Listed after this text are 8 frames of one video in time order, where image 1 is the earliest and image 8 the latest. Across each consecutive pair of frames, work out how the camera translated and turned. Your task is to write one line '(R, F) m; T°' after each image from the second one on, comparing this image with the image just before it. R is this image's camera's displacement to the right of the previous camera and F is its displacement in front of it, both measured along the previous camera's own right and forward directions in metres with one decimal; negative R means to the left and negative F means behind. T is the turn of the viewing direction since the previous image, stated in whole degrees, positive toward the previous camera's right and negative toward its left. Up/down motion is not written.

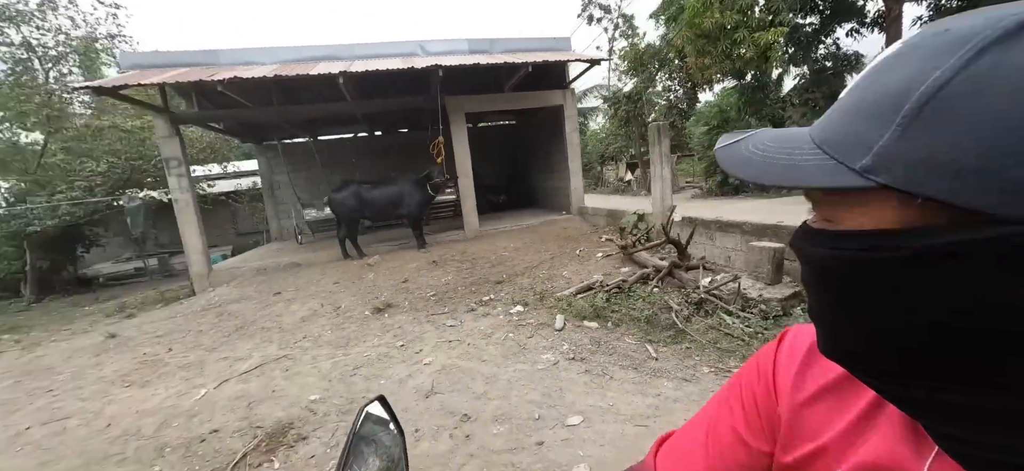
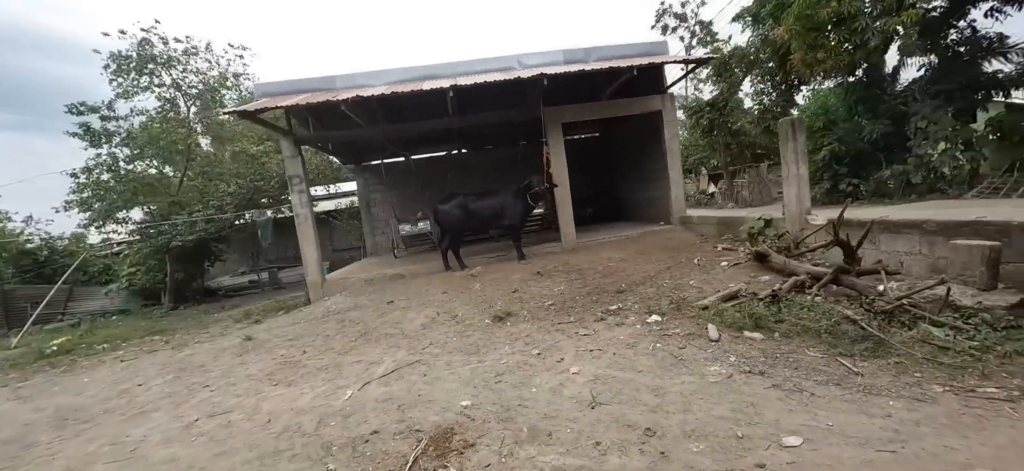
(-0.7, +0.1) m; -8°
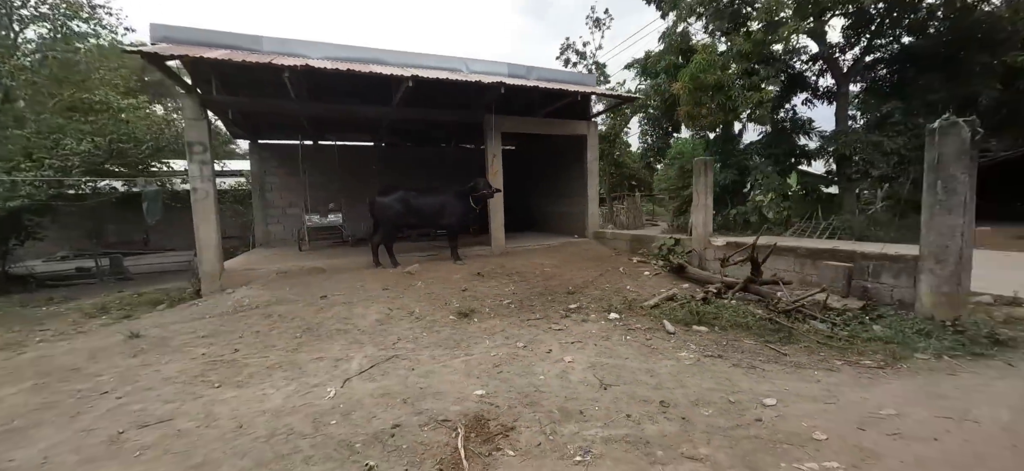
(-1.0, 0.0) m; +18°
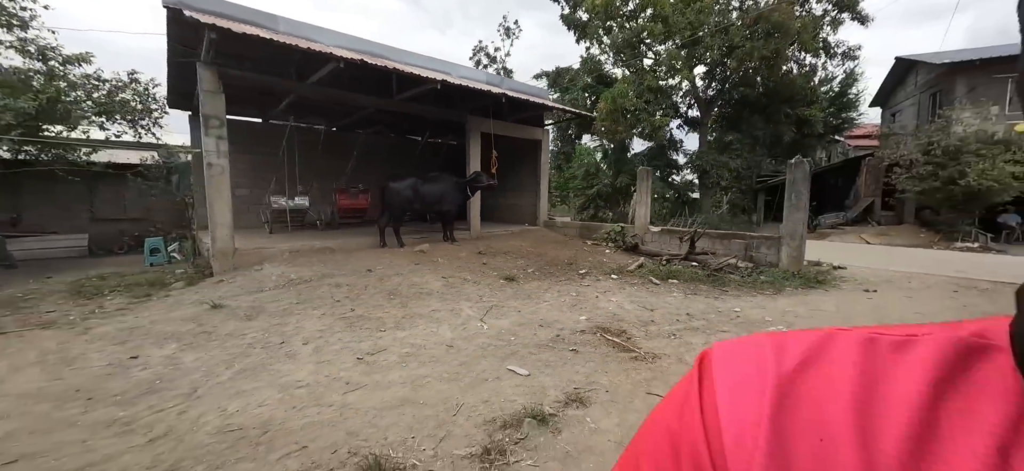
(-2.2, -0.9) m; +19°
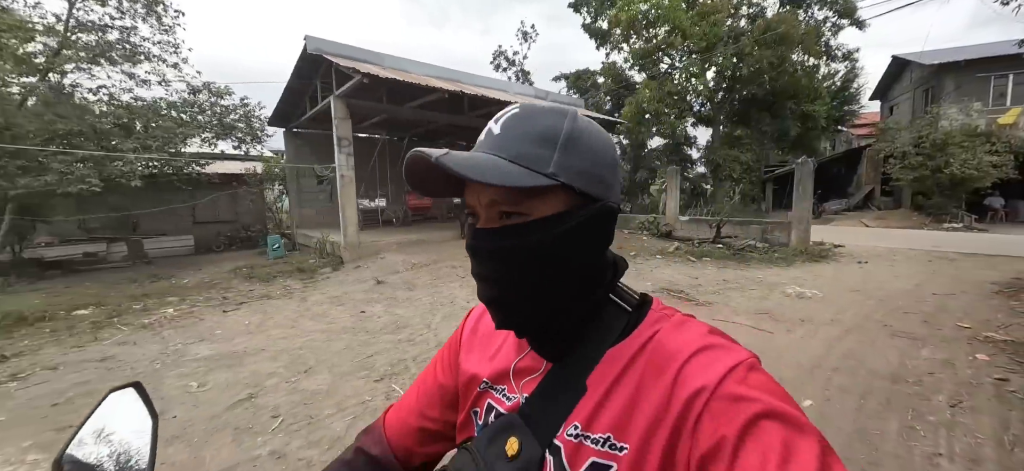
(-1.2, -1.5) m; 0°
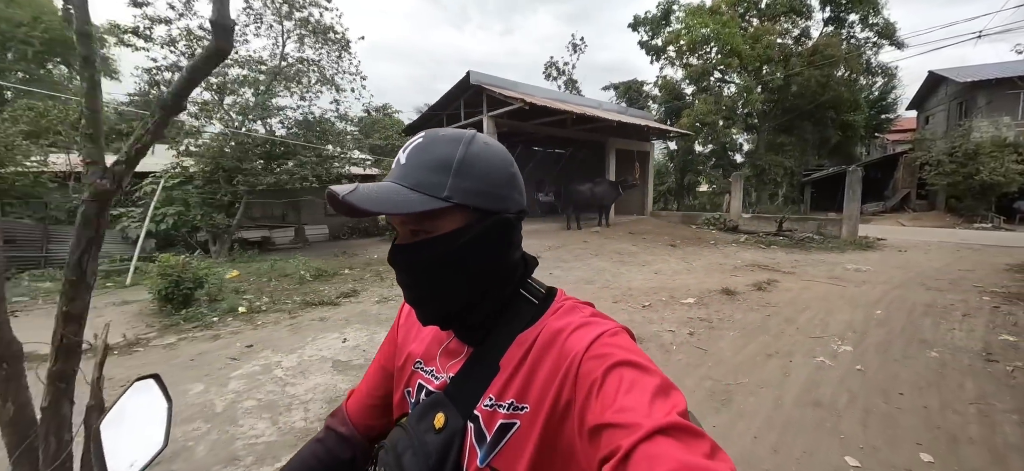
(-2.1, -2.2) m; -2°
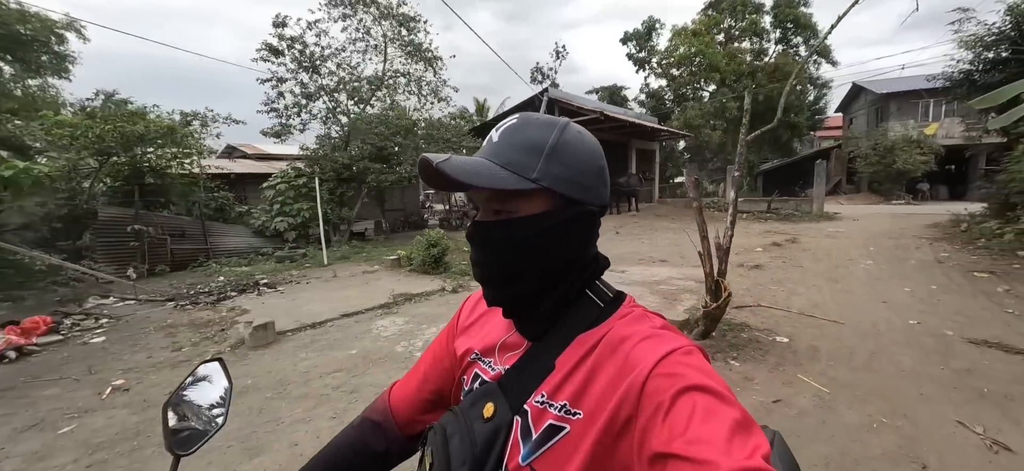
(-3.7, -2.2) m; +7°
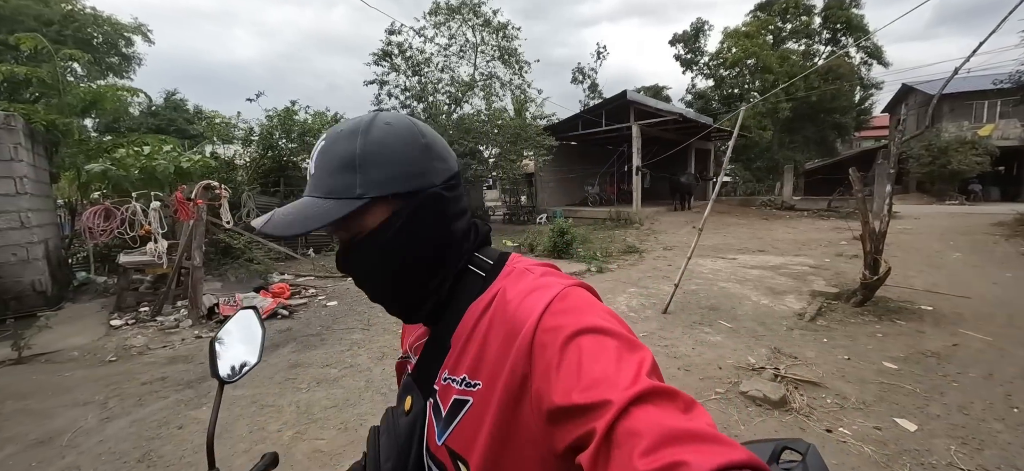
(-2.2, -1.0) m; -2°
